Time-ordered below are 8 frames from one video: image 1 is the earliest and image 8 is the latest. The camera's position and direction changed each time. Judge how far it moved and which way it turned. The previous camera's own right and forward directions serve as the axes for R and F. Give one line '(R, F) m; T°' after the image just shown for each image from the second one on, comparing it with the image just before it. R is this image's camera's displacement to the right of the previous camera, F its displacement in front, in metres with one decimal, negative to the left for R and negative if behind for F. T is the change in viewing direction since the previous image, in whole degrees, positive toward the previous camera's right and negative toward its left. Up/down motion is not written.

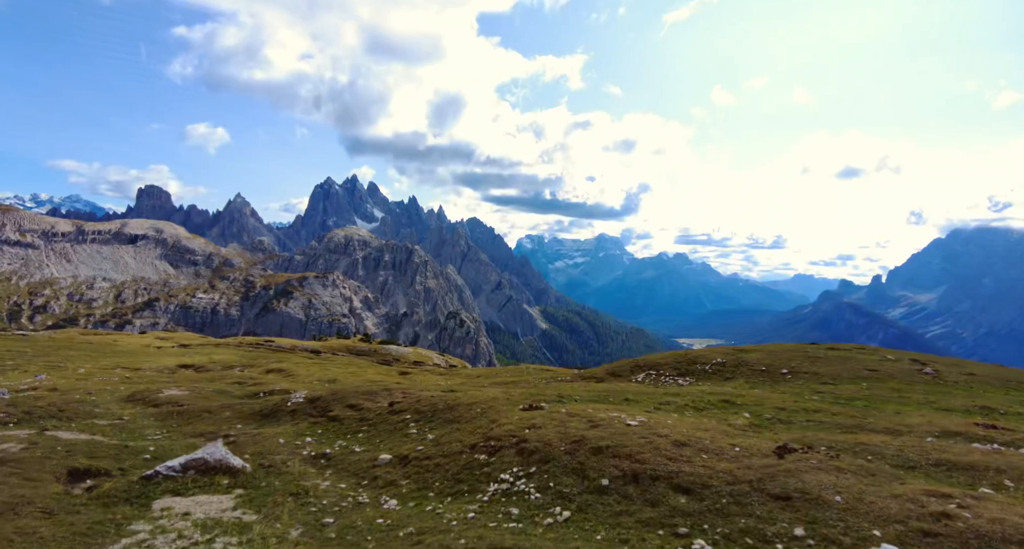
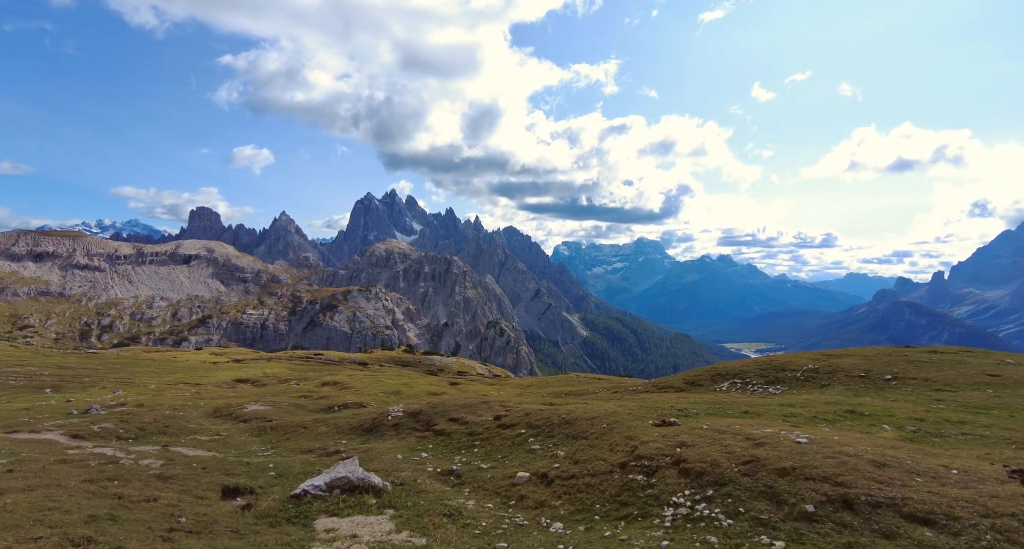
(-3.9, +0.3) m; -5°
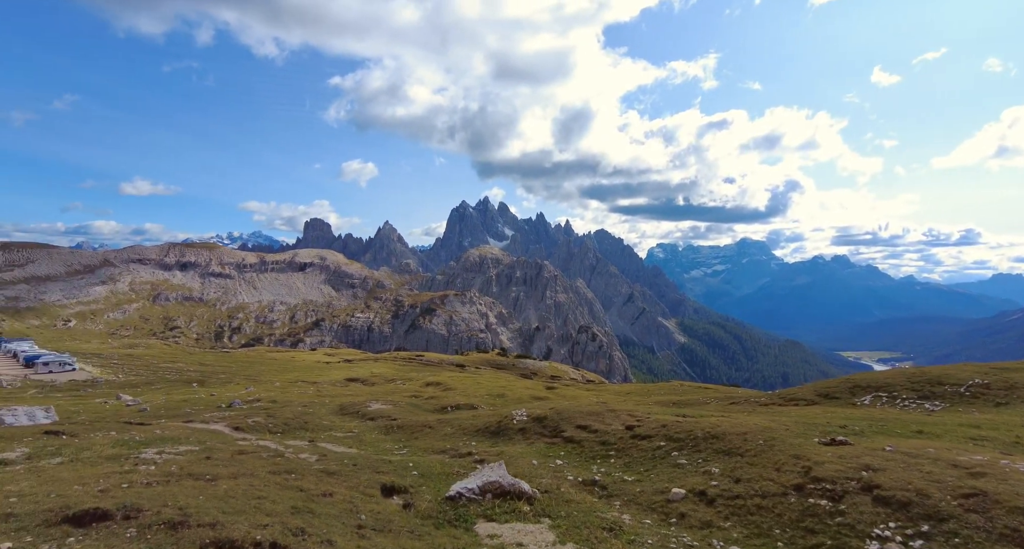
(-2.4, +0.2) m; -10°
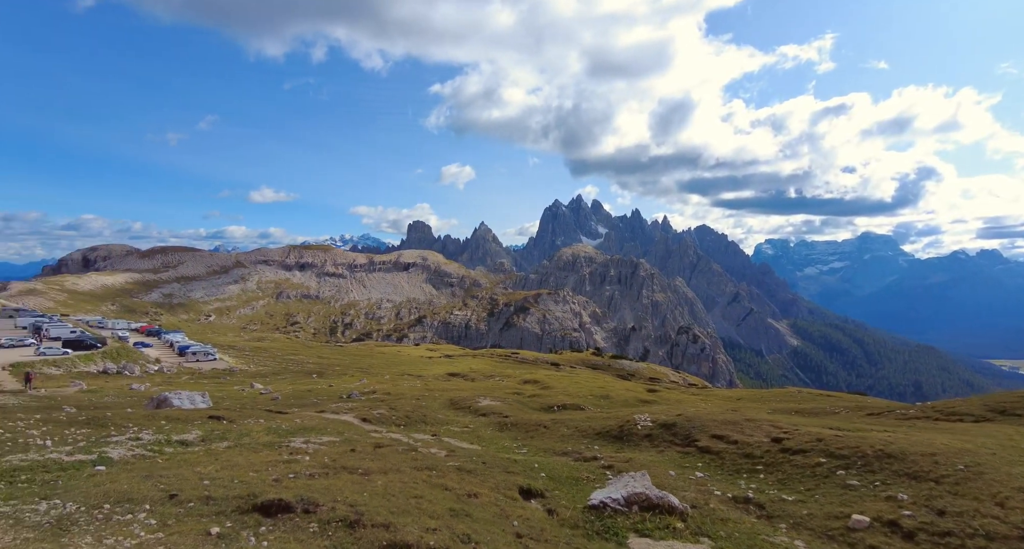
(-2.1, +1.1) m; -10°
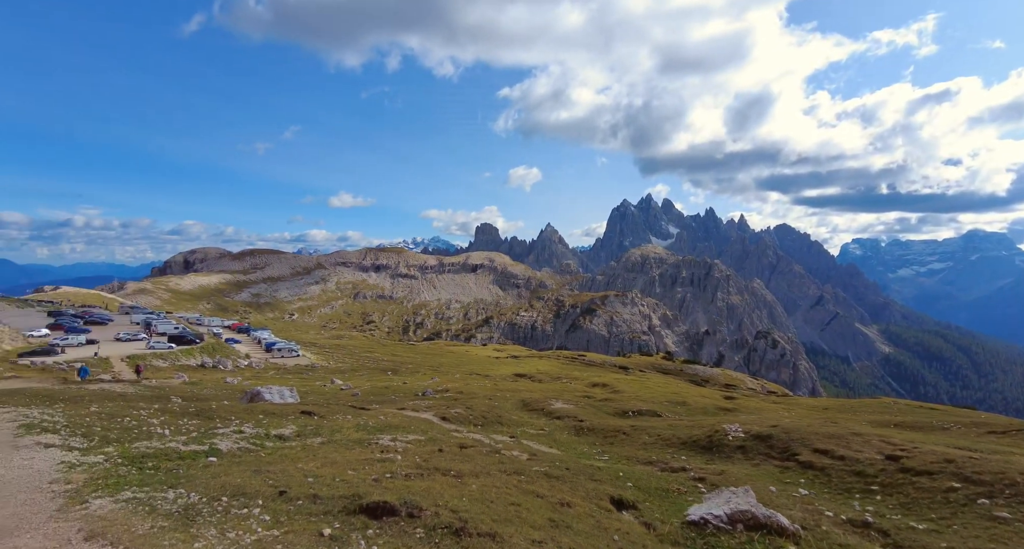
(-1.0, +0.6) m; -7°
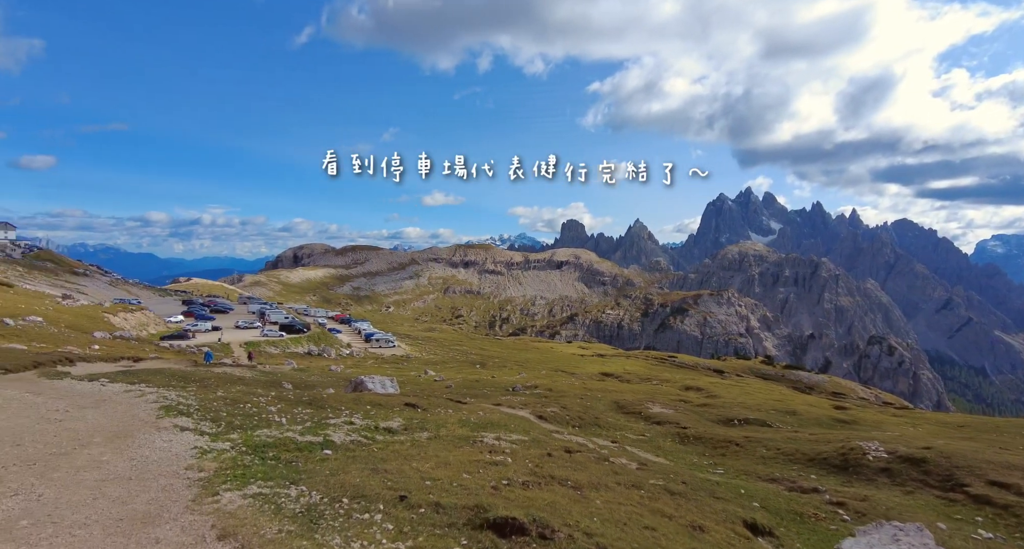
(-1.4, +1.6) m; -9°
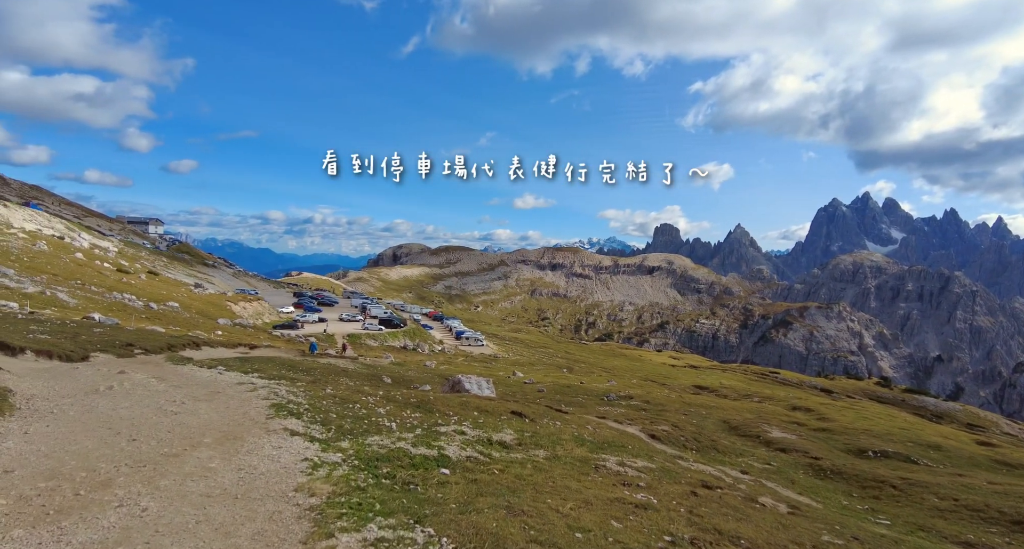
(-2.3, +3.5) m; -9°
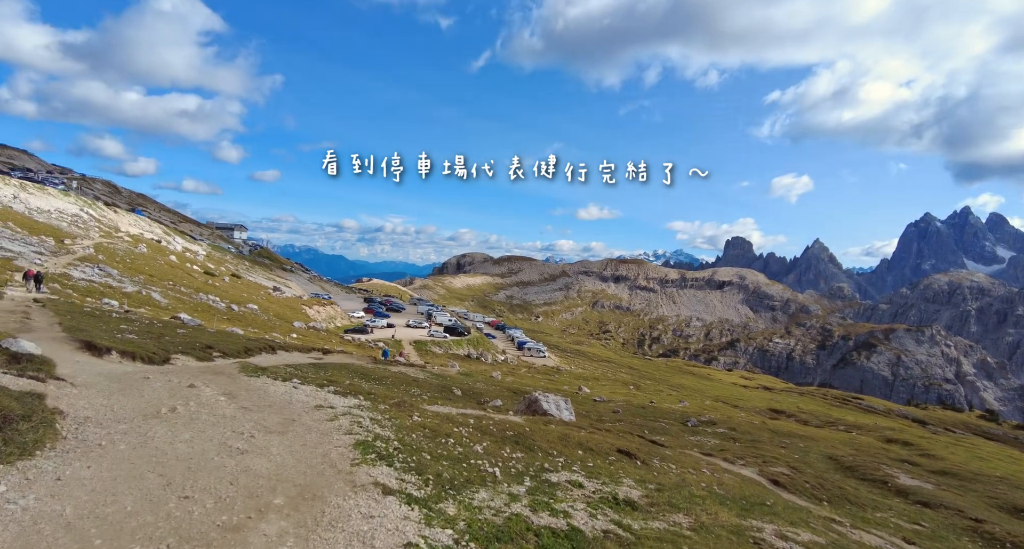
(-3.0, +5.5) m; -7°
